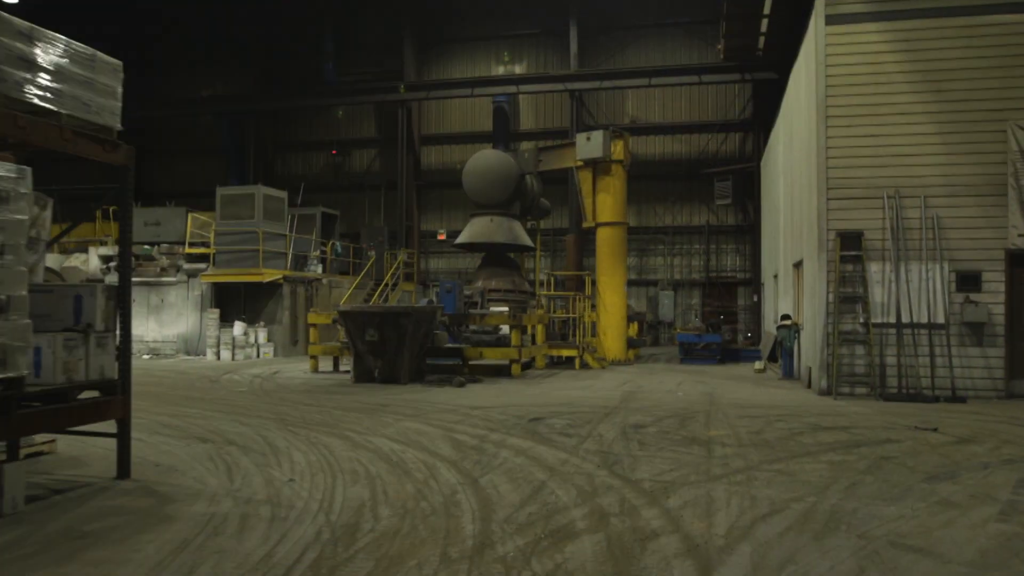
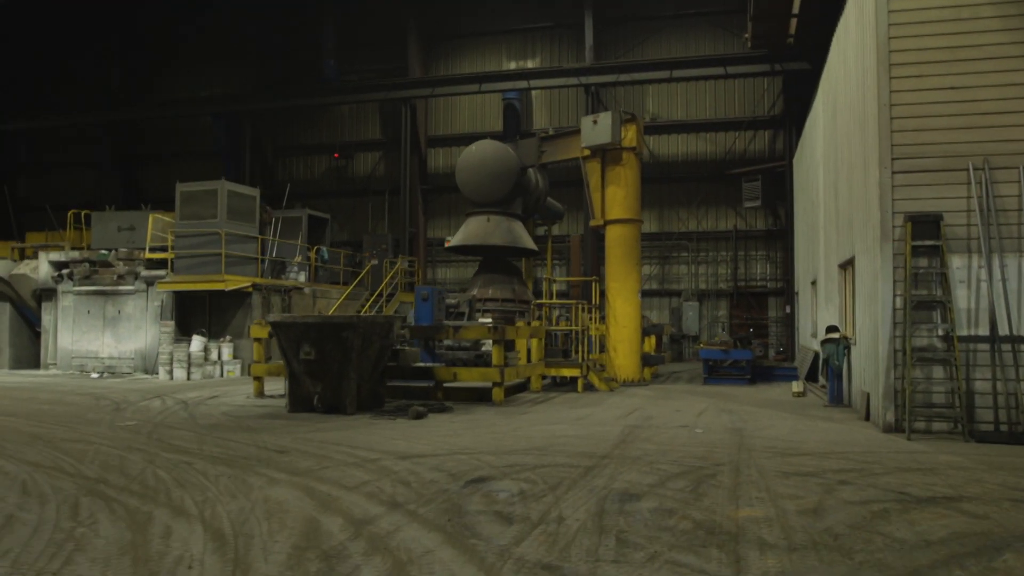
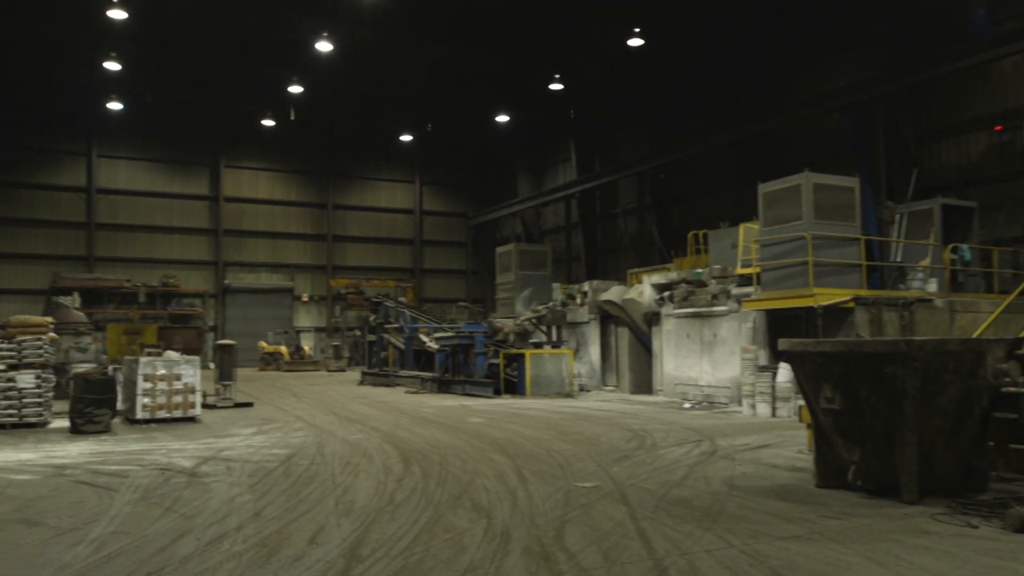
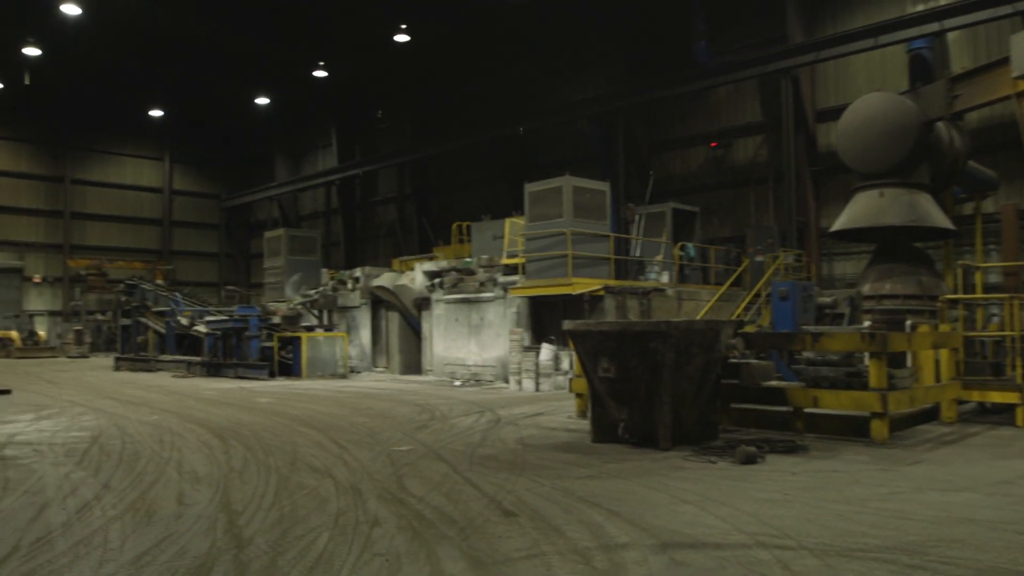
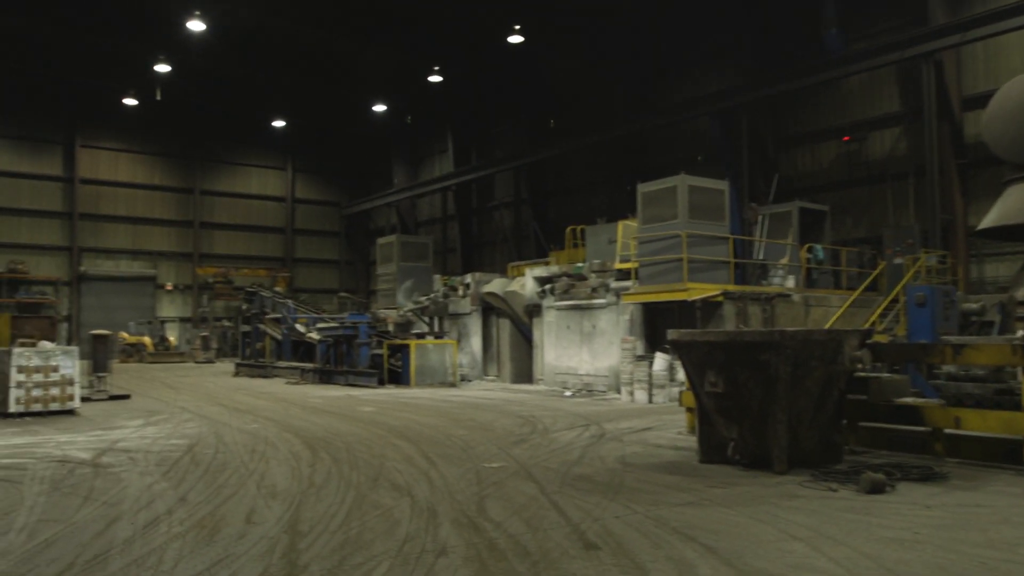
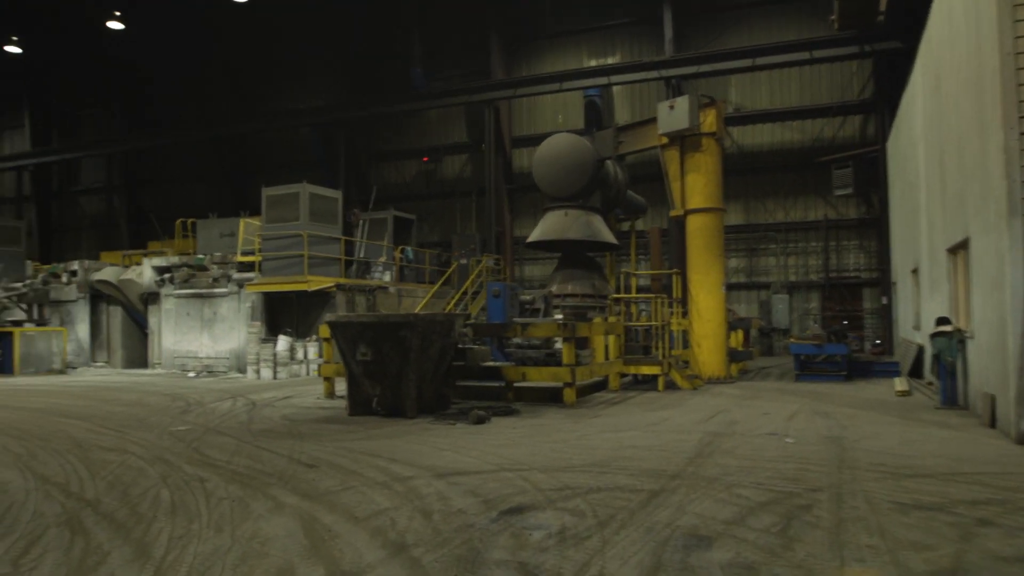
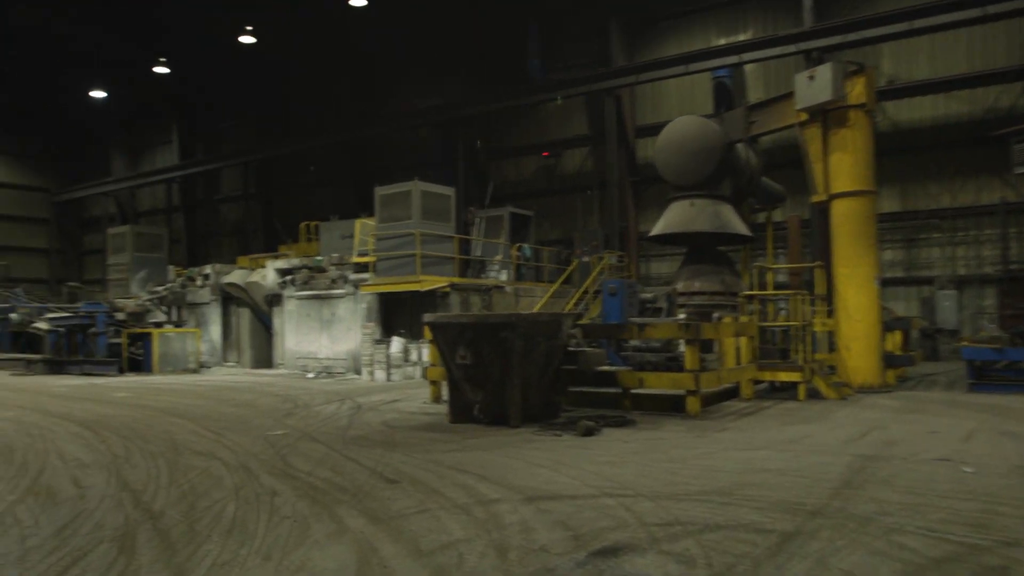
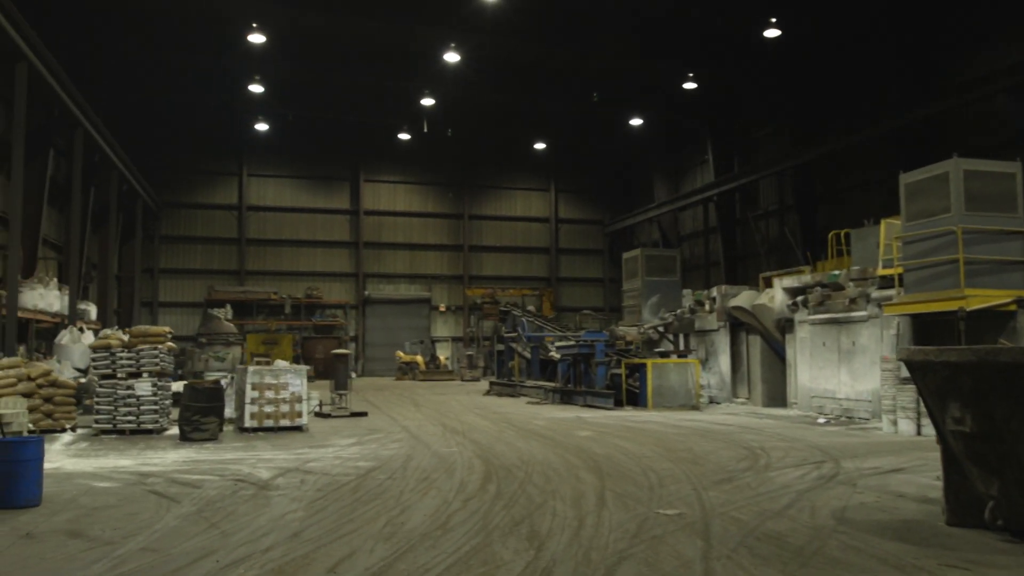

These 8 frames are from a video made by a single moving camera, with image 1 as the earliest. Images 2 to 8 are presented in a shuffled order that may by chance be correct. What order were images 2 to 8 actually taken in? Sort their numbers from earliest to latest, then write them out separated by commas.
2, 6, 7, 4, 5, 3, 8
